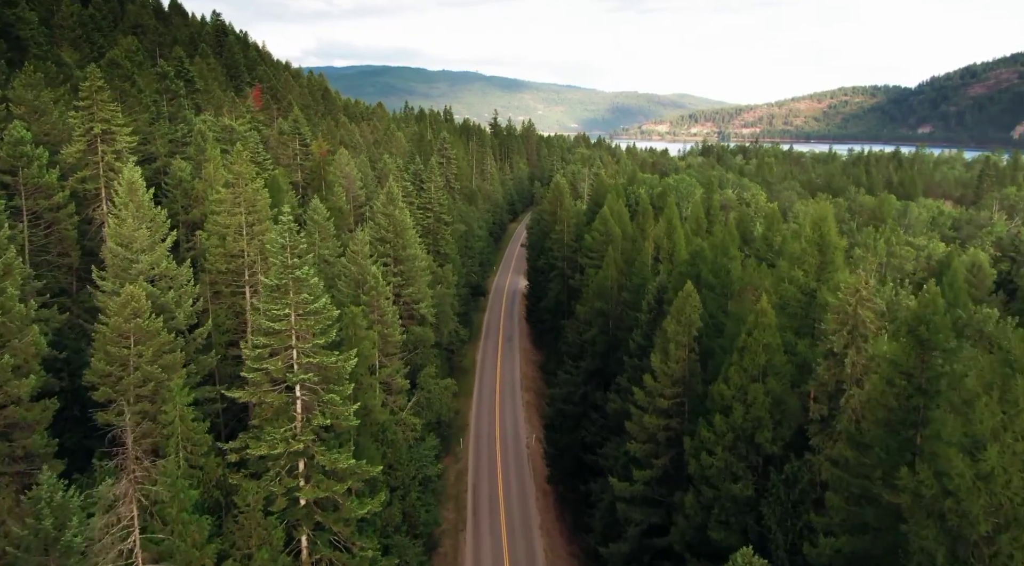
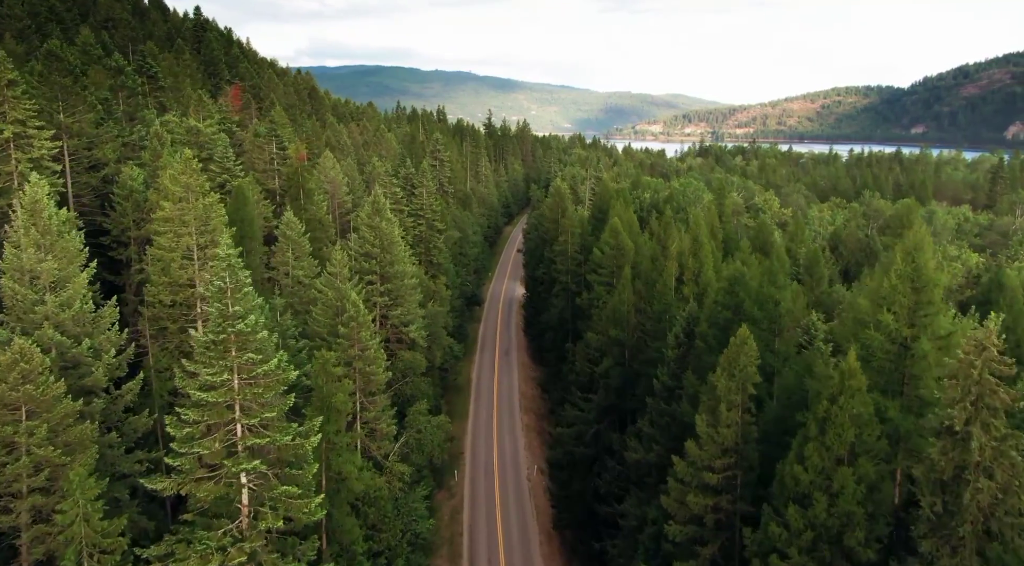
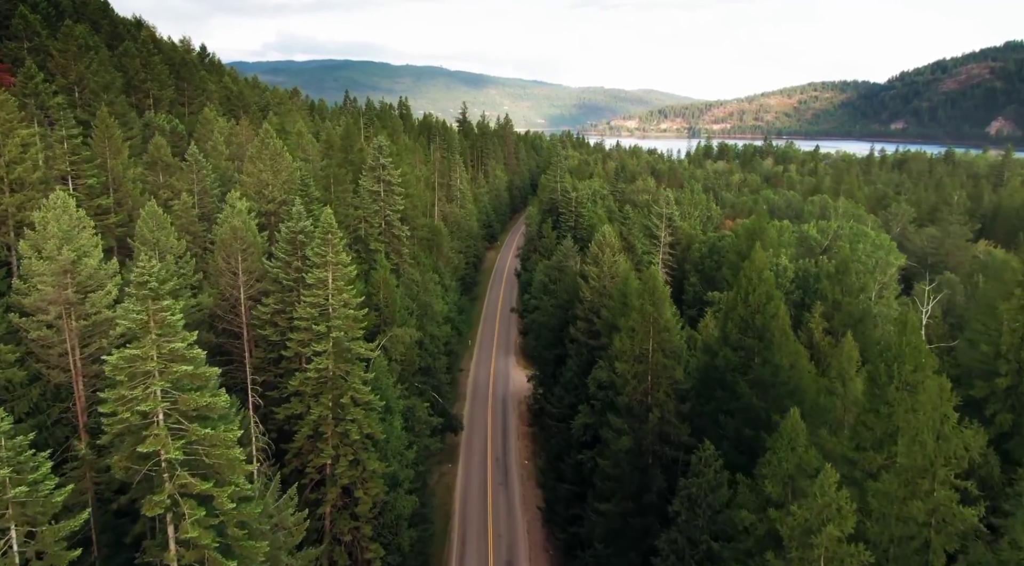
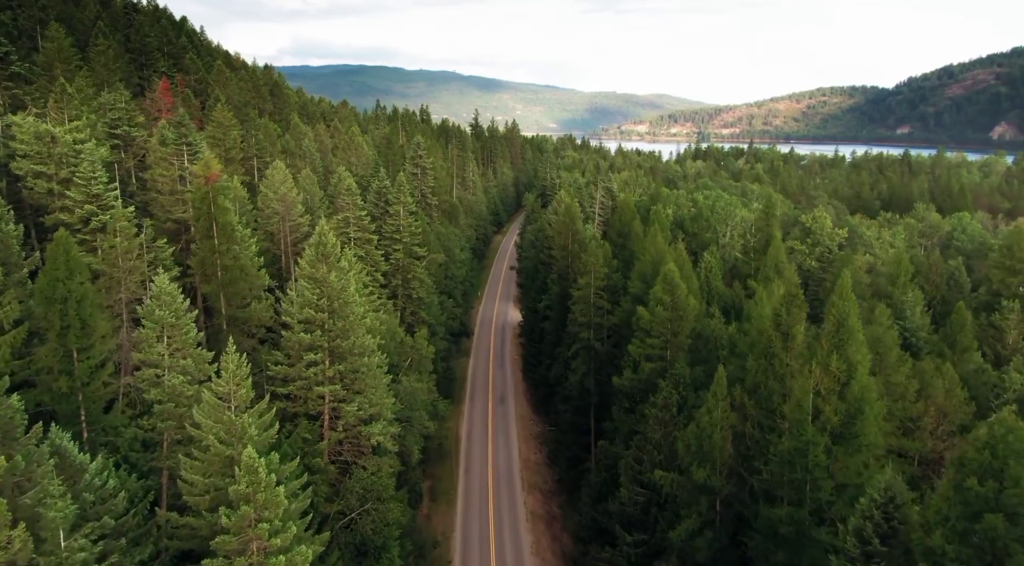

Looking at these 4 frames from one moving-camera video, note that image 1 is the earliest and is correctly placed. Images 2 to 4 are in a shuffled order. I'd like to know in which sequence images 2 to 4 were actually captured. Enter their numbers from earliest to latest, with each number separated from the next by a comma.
2, 4, 3
